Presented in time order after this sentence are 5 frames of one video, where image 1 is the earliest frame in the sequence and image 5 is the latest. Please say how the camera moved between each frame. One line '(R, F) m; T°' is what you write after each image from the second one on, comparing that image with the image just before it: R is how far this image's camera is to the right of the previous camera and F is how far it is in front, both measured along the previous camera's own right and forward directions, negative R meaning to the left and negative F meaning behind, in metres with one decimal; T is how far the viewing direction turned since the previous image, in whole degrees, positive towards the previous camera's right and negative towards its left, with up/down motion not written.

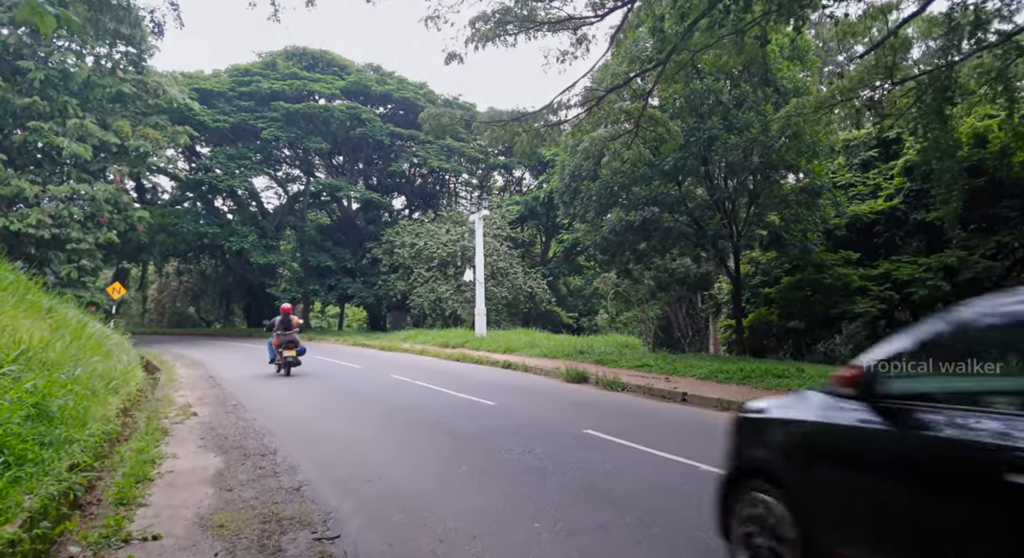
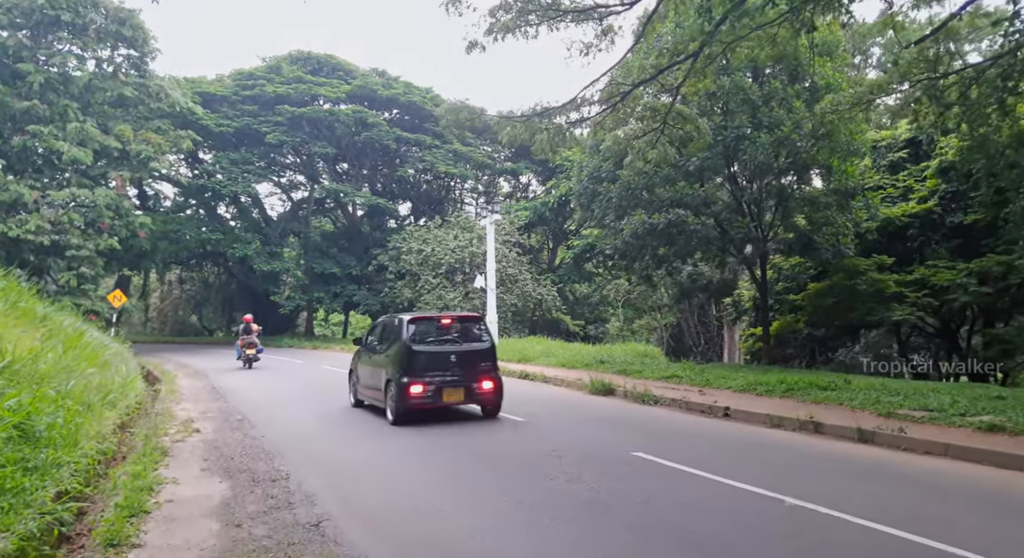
(-0.4, +0.7) m; 0°
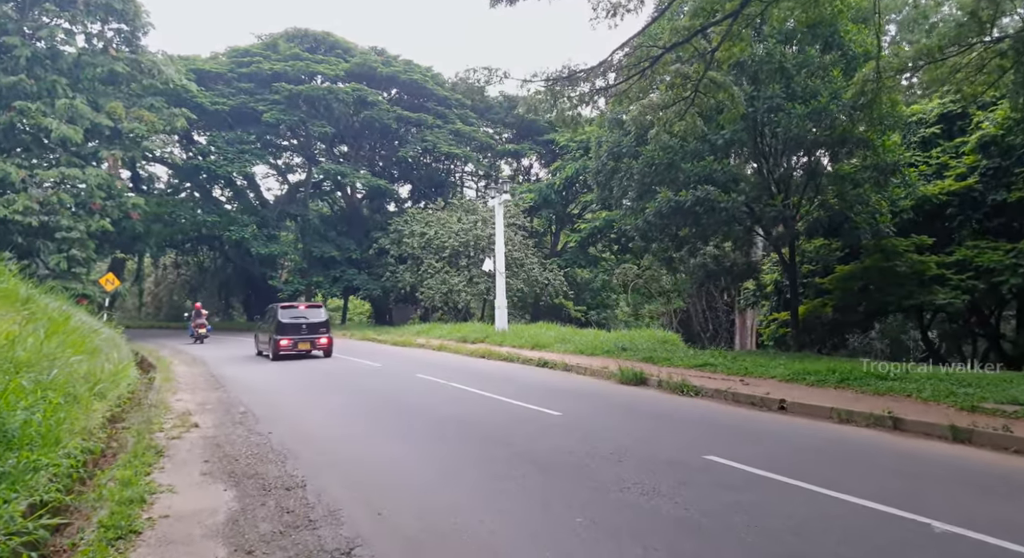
(-0.4, +0.8) m; 0°
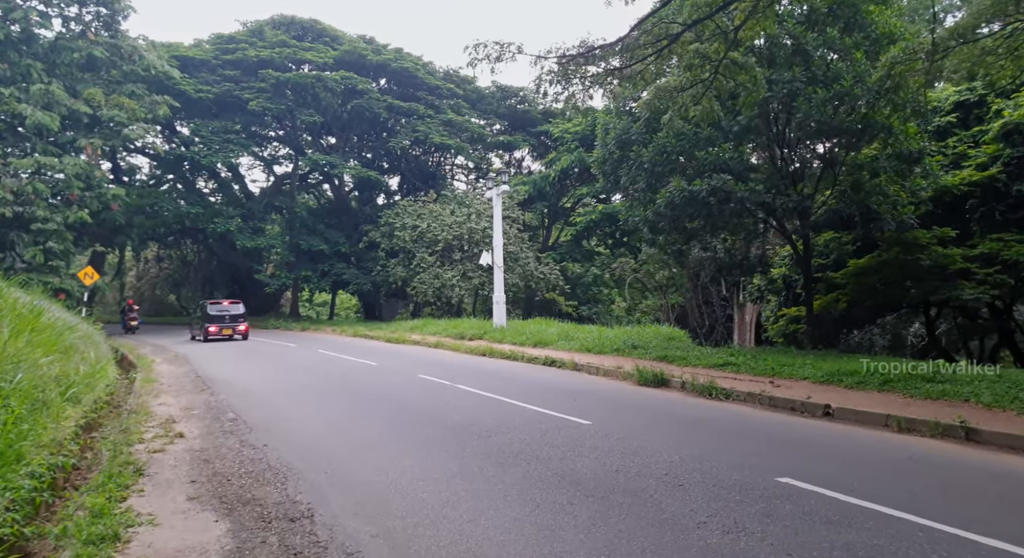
(-0.4, +0.7) m; +1°
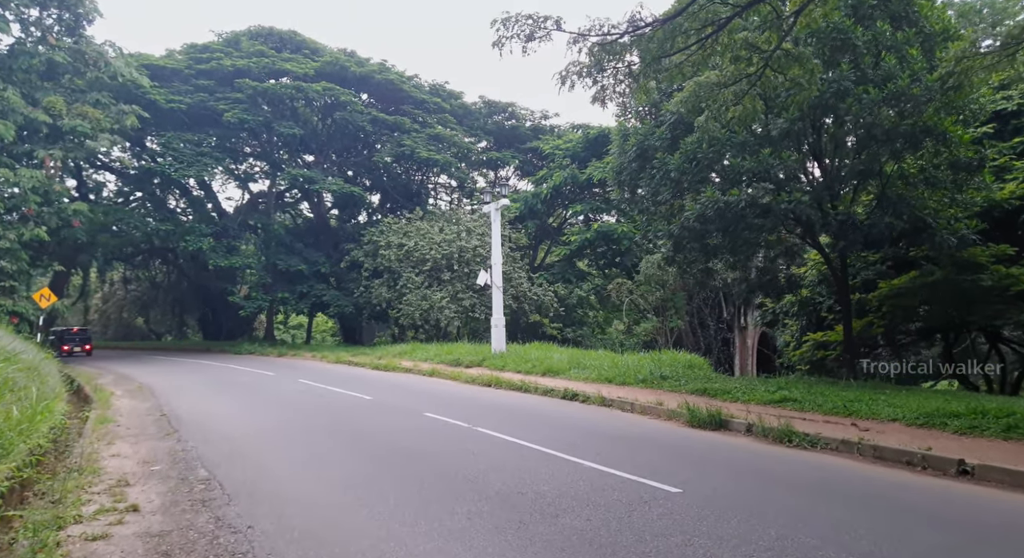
(-0.7, +1.5) m; +2°
